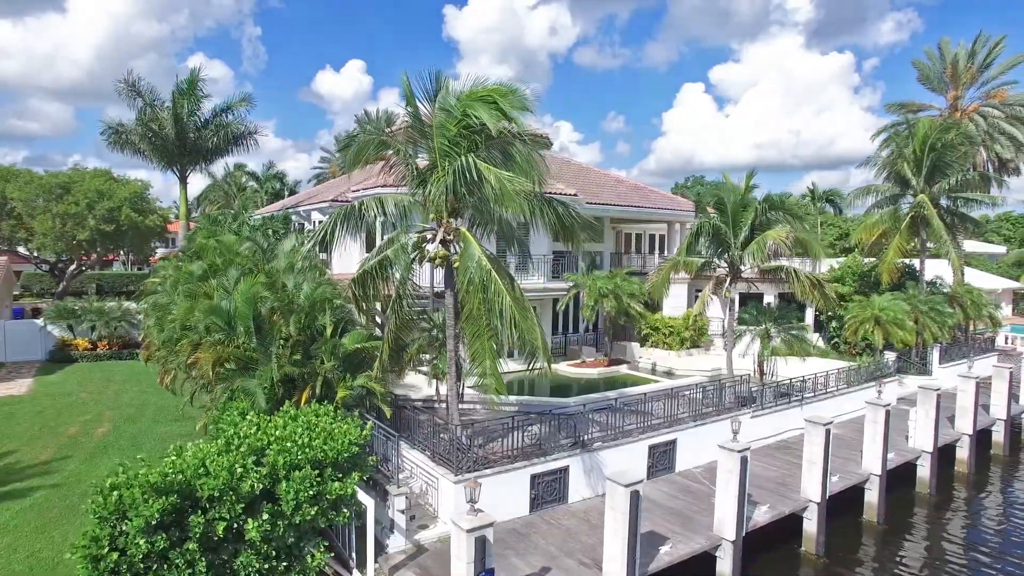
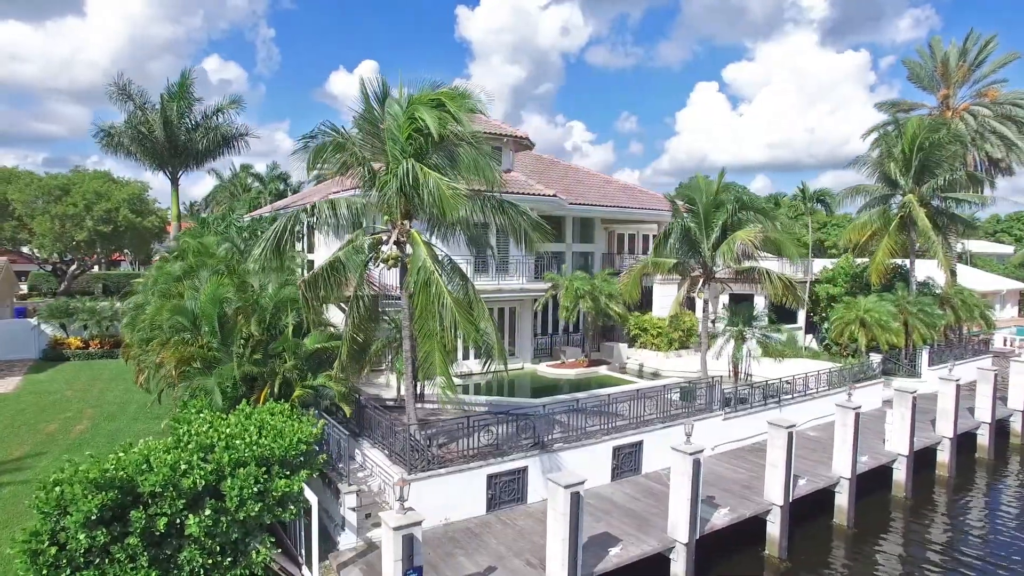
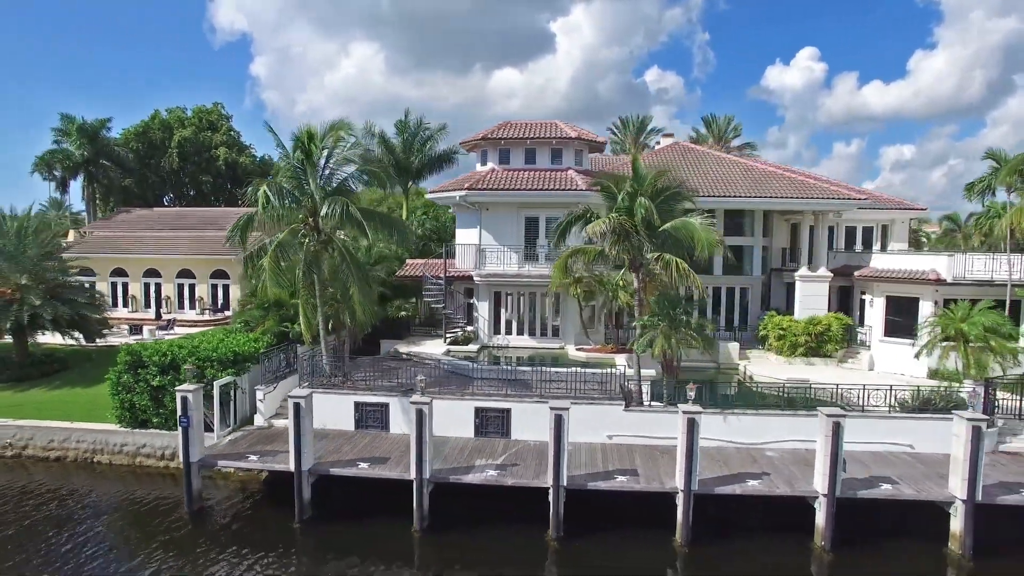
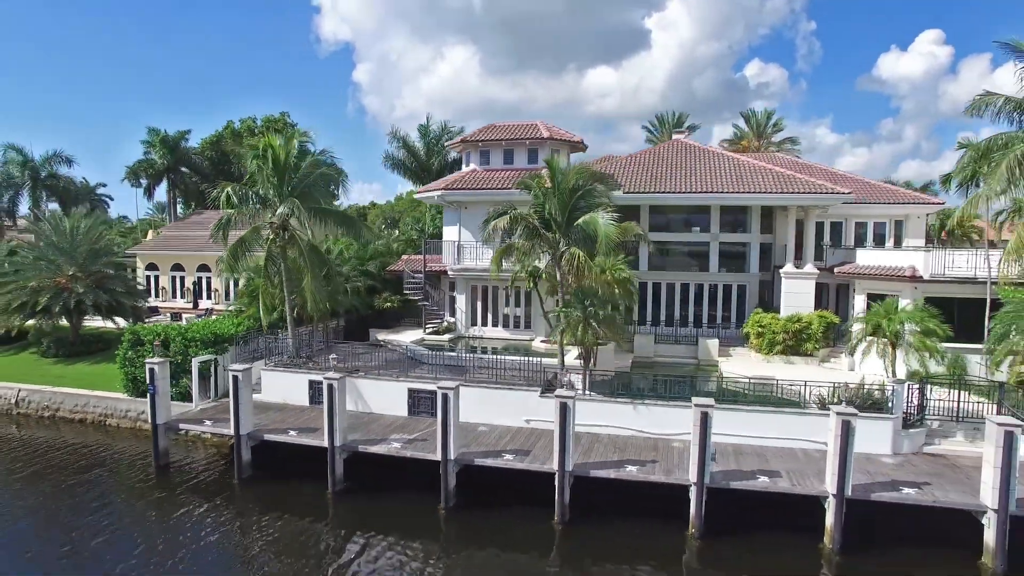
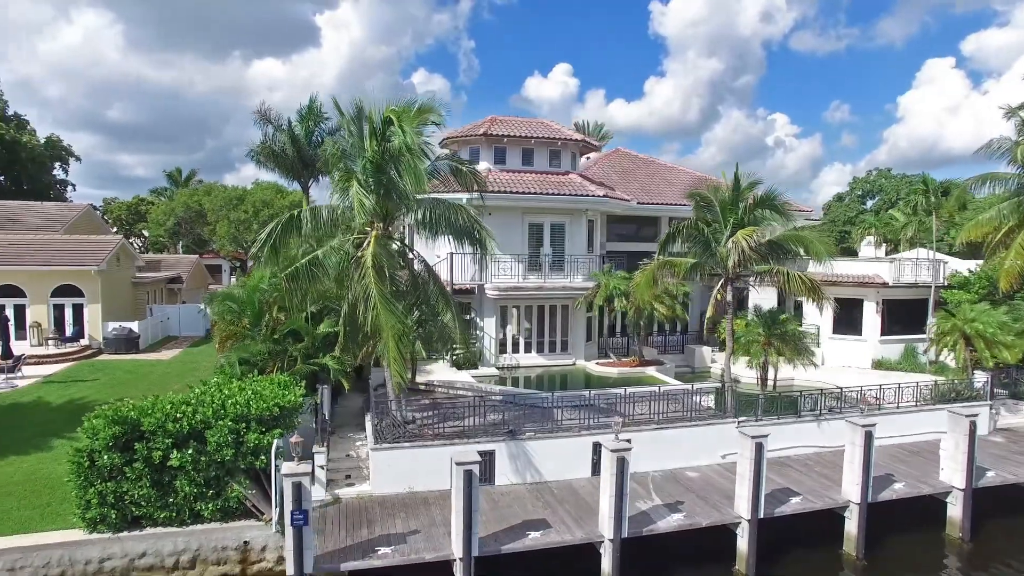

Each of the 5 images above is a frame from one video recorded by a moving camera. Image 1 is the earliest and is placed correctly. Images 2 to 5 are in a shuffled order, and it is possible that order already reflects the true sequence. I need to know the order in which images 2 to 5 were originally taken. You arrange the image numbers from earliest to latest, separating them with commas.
2, 5, 3, 4
